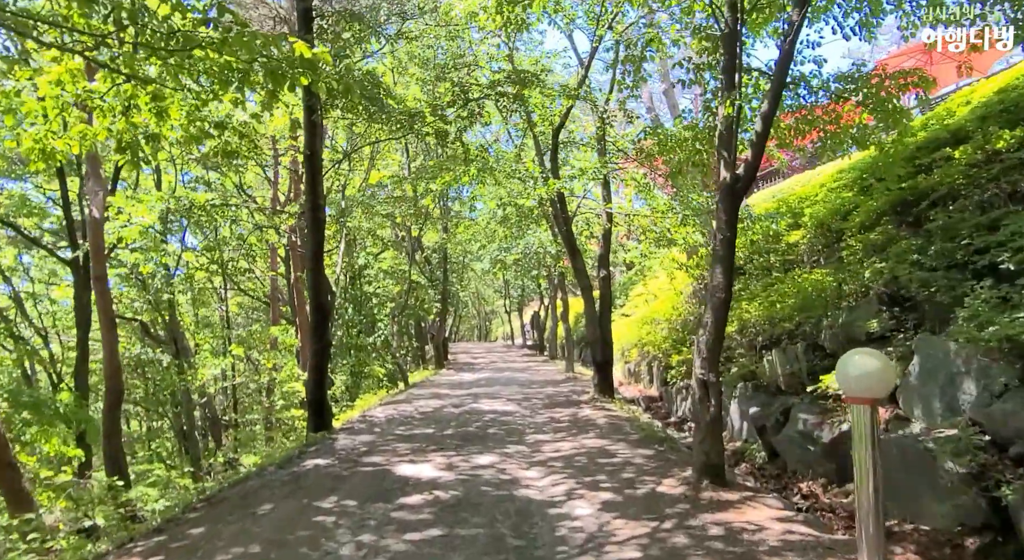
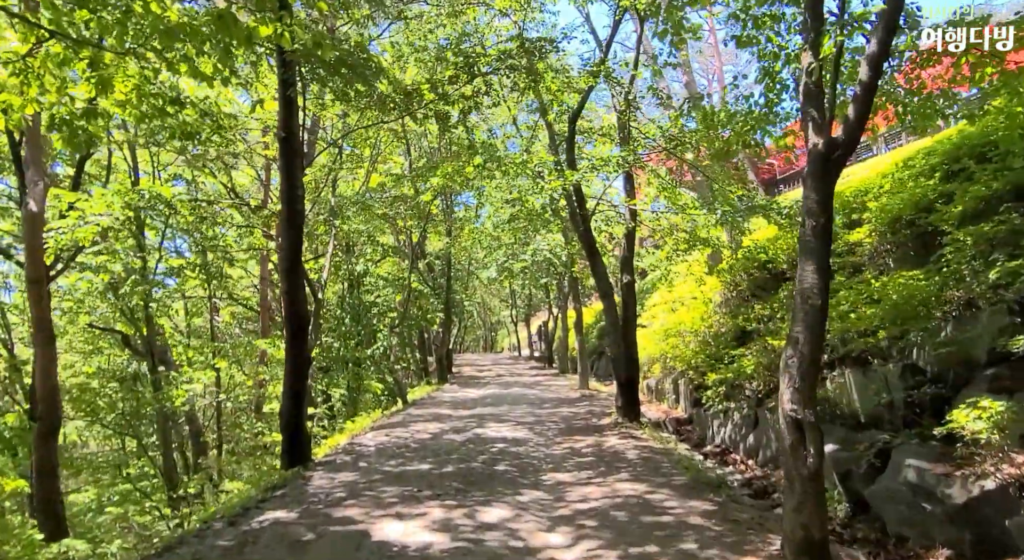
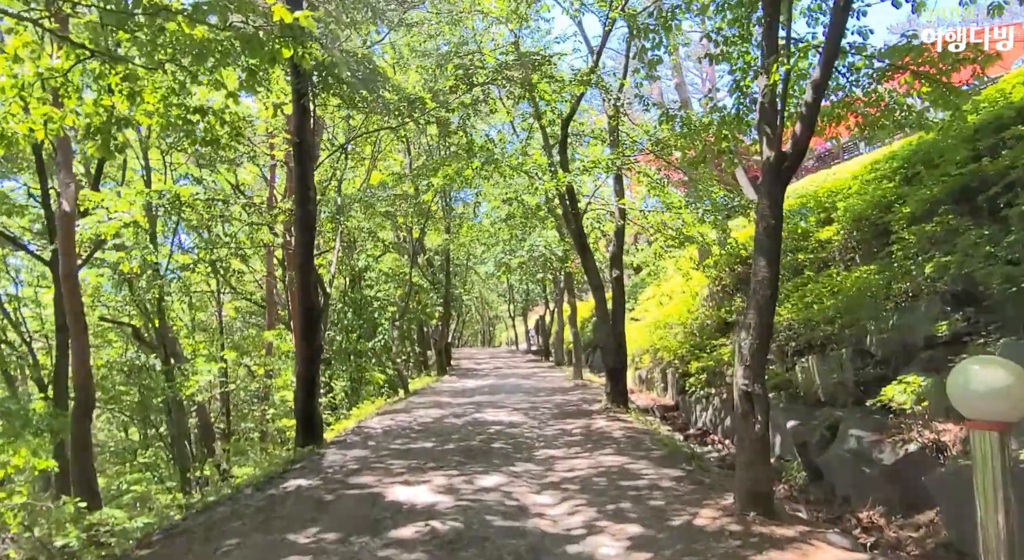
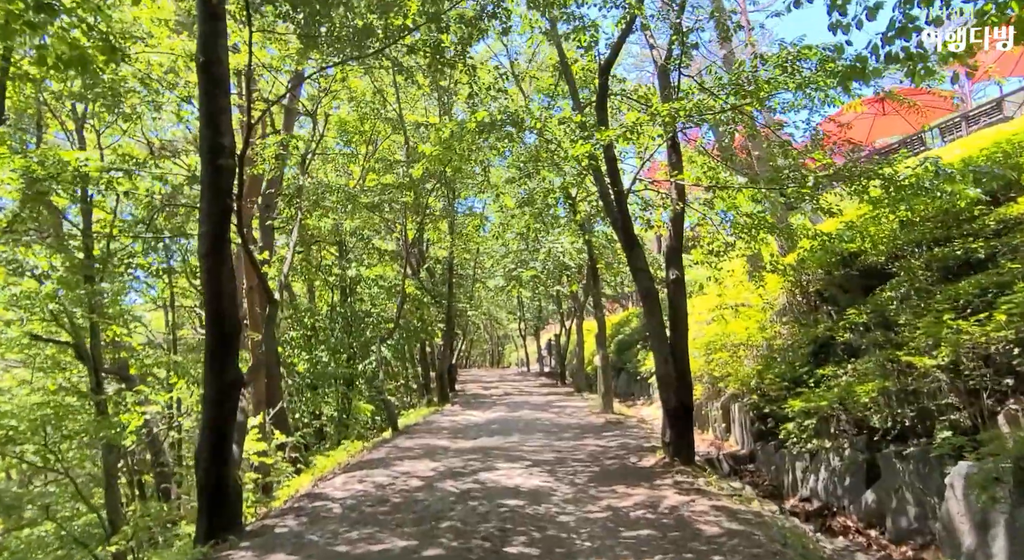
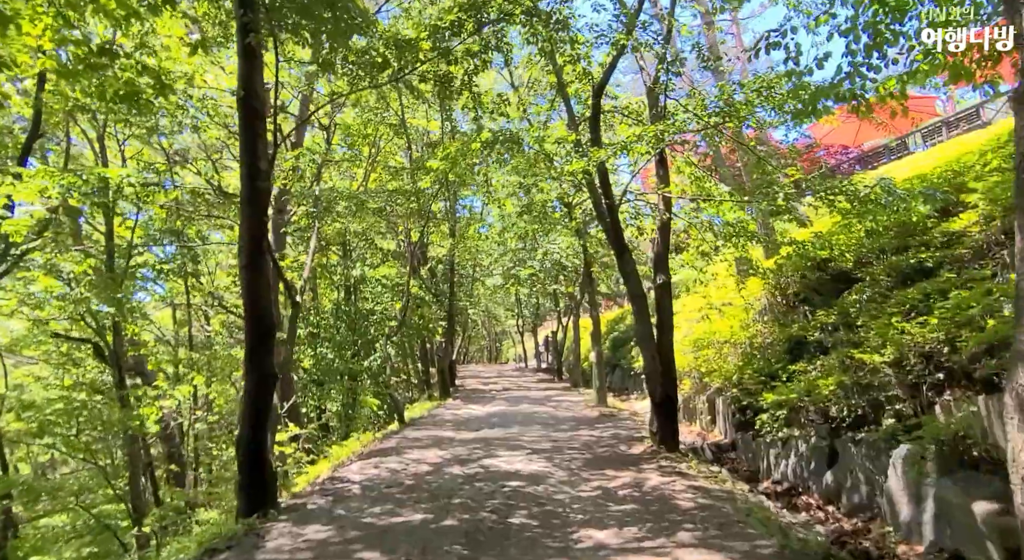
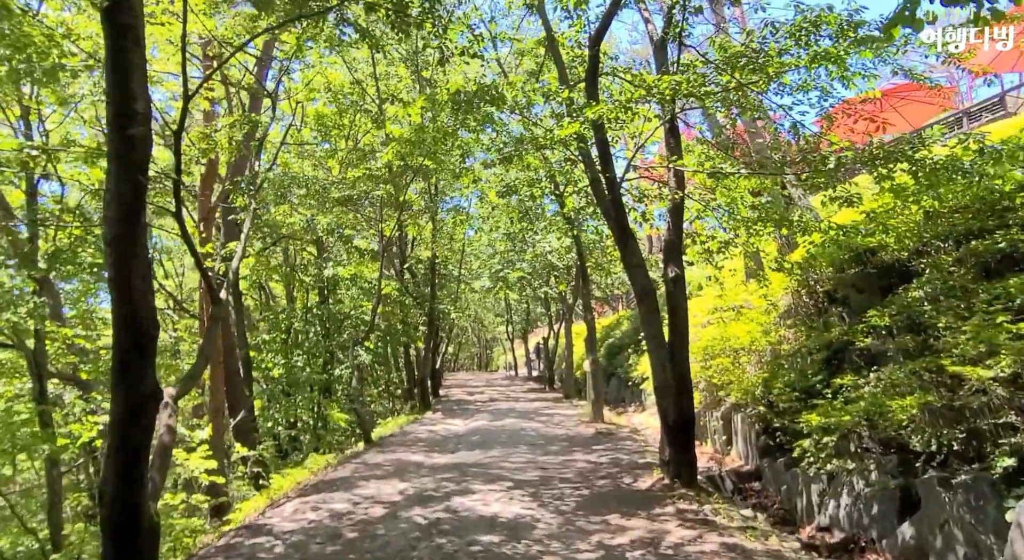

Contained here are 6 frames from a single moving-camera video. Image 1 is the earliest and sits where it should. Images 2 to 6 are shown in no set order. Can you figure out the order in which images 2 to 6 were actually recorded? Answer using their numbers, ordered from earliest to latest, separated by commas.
3, 2, 5, 4, 6
